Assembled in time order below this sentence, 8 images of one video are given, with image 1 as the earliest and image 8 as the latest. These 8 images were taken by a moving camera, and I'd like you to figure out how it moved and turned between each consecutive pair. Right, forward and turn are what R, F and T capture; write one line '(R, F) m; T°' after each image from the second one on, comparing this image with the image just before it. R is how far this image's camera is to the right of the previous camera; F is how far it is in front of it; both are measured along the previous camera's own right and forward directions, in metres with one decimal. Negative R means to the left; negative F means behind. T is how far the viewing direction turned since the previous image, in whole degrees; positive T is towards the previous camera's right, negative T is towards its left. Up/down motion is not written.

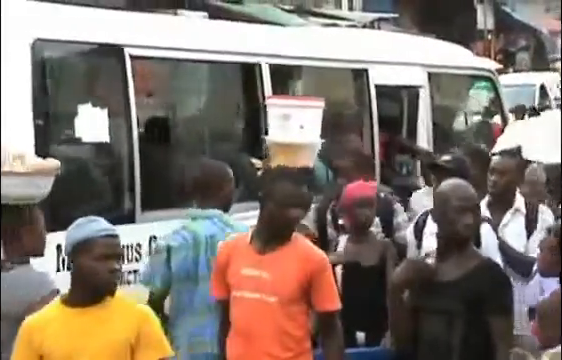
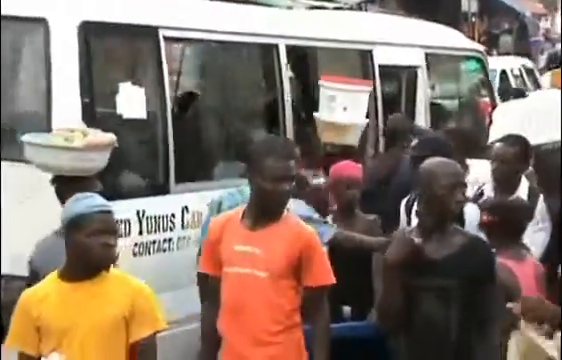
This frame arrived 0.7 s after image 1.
(0.0, -0.1) m; +1°
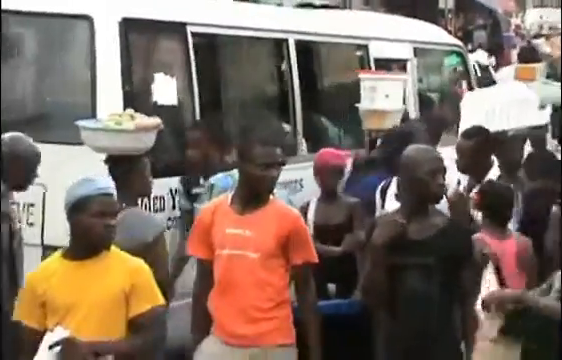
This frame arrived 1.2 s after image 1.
(+0.1, -0.3) m; 0°
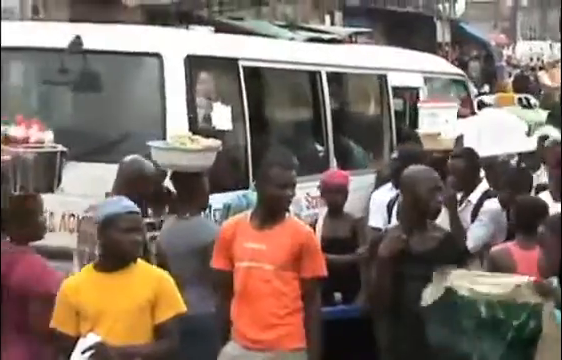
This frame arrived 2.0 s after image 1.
(0.0, -0.4) m; 0°
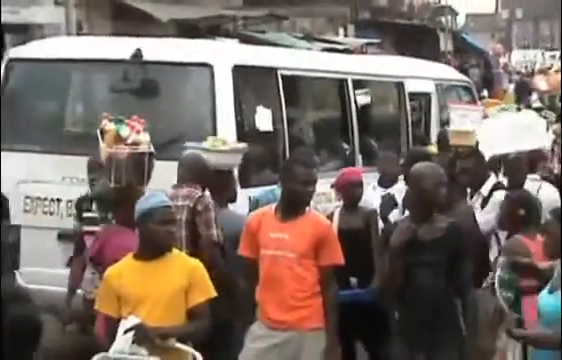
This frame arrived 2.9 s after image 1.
(0.0, -0.6) m; -1°
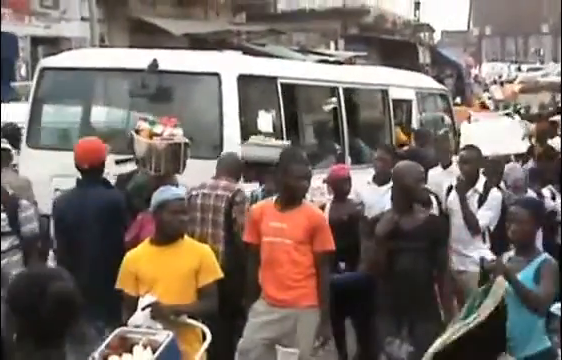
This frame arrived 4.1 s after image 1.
(-0.2, -0.8) m; +1°
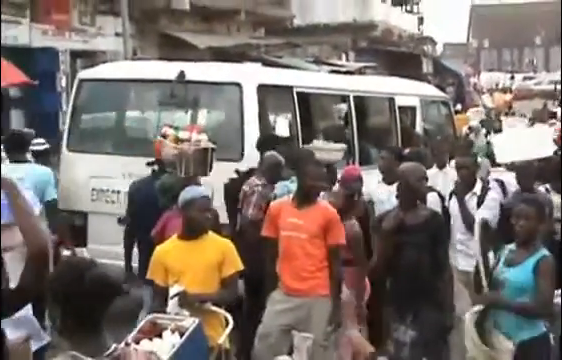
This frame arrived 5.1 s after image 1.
(0.0, -0.6) m; -1°
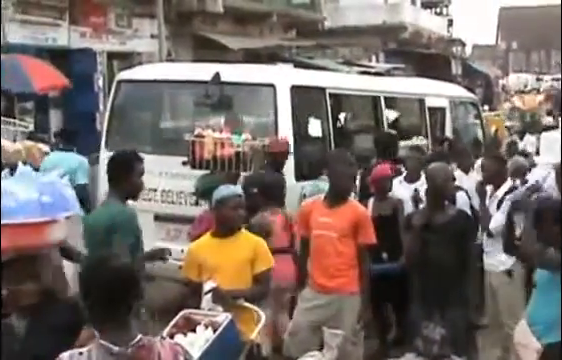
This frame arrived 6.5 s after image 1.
(0.0, -0.1) m; -1°
